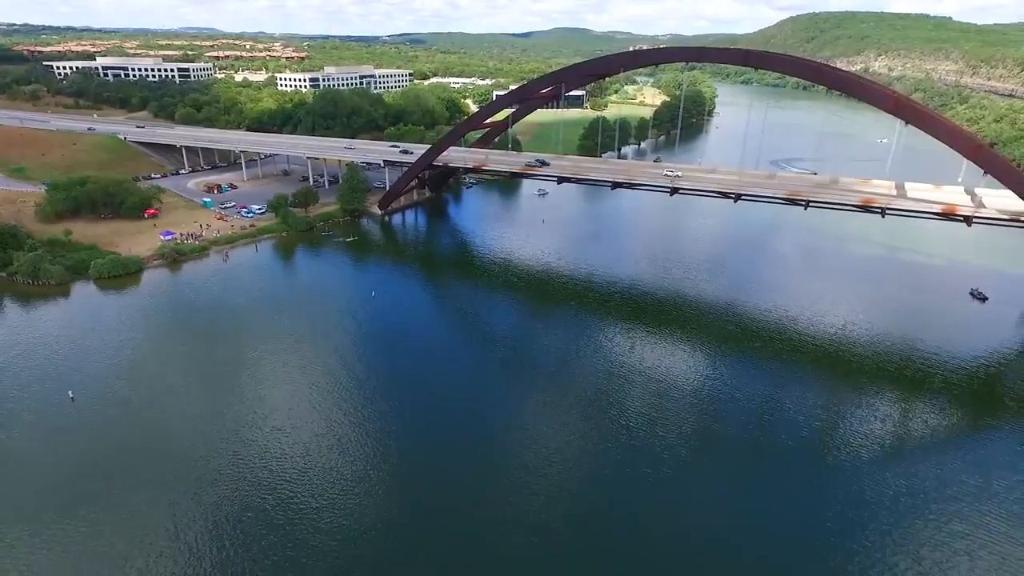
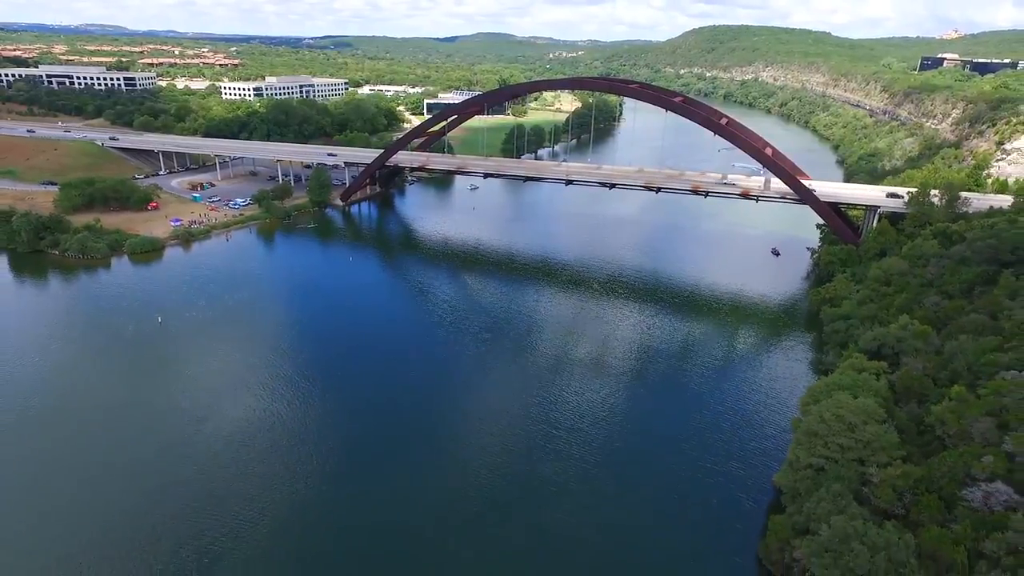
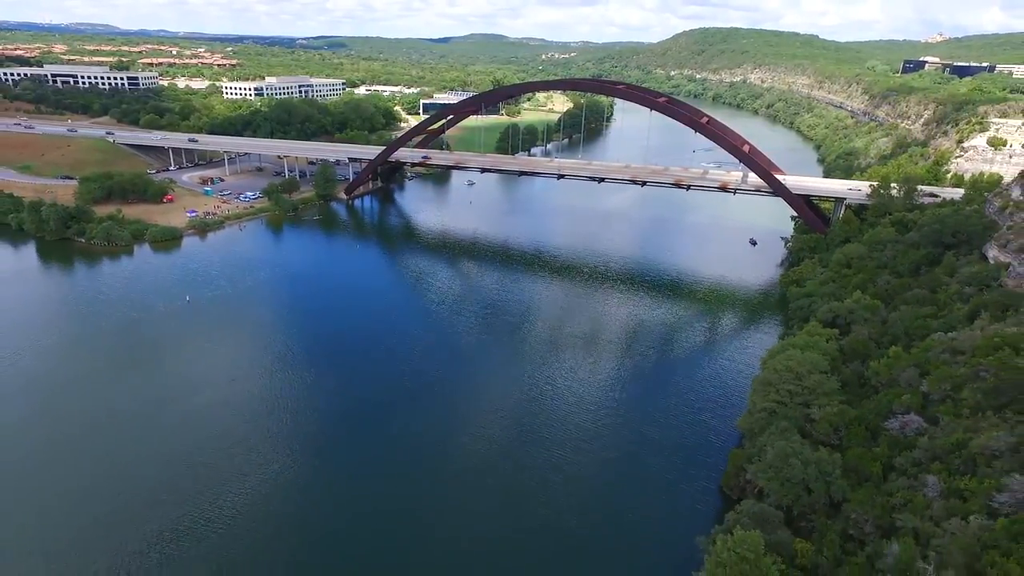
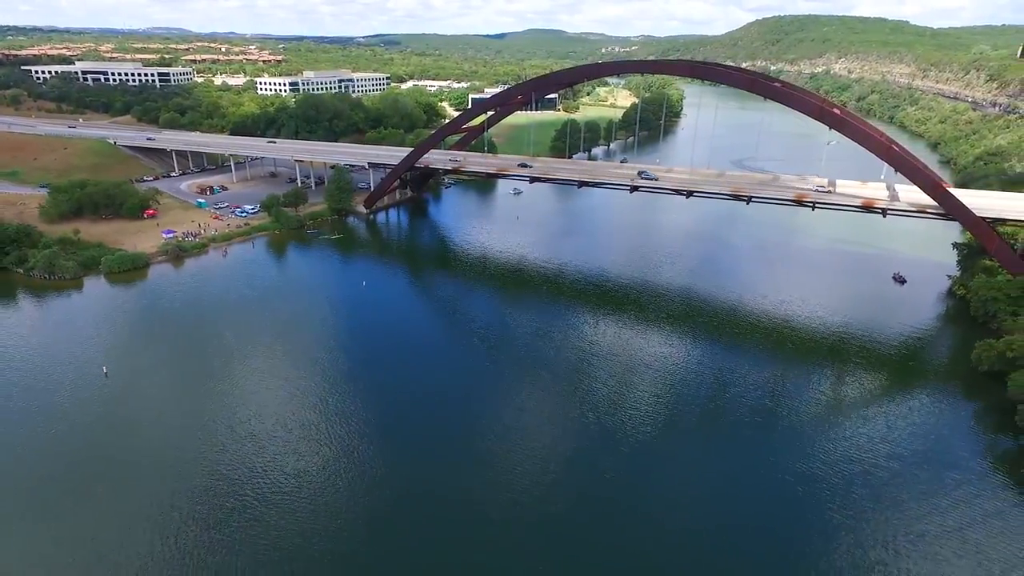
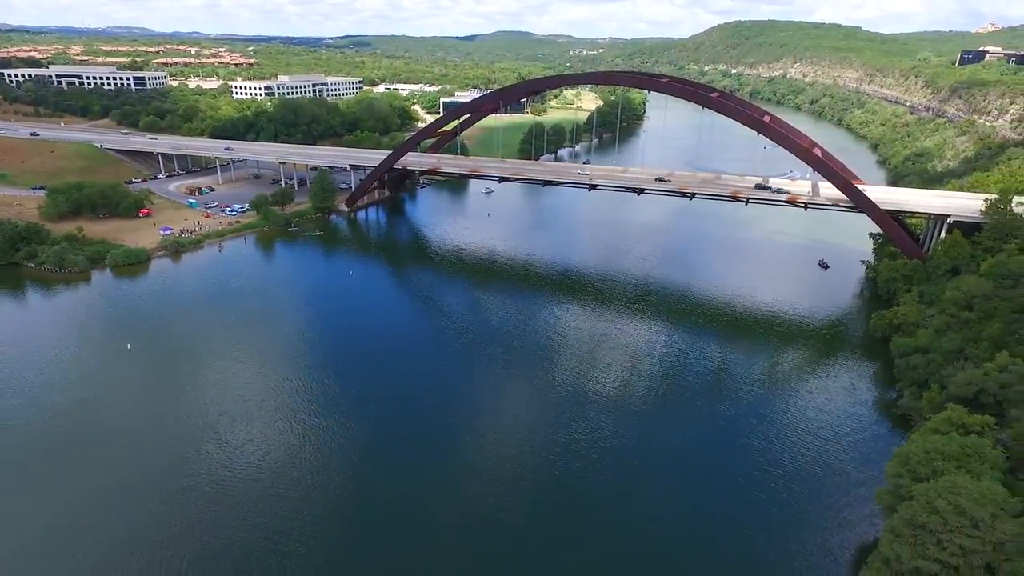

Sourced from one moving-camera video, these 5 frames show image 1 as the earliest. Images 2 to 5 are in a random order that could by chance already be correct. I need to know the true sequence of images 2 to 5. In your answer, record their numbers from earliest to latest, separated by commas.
4, 5, 2, 3
